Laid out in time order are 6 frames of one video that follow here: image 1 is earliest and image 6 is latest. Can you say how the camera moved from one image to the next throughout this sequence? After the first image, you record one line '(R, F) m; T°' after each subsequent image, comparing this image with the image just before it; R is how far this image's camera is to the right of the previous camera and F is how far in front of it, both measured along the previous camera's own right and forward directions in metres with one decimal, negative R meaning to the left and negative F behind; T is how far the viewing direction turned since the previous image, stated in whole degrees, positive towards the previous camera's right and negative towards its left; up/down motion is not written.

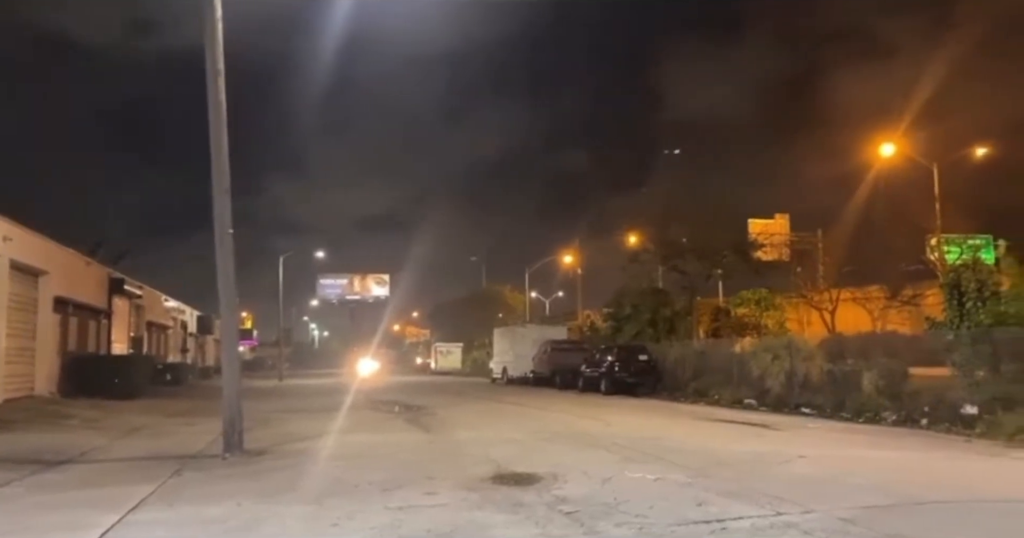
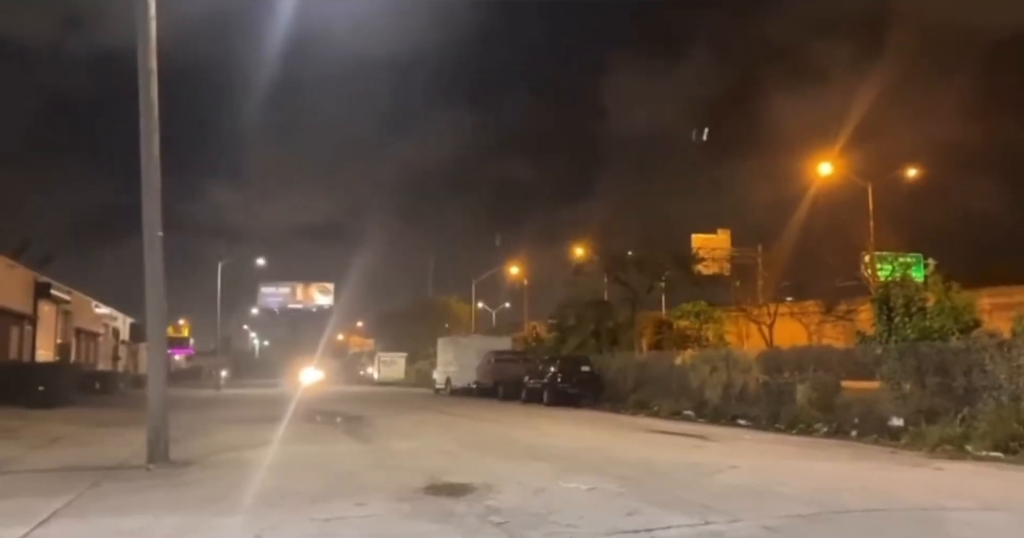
(+0.1, 0.0) m; +4°
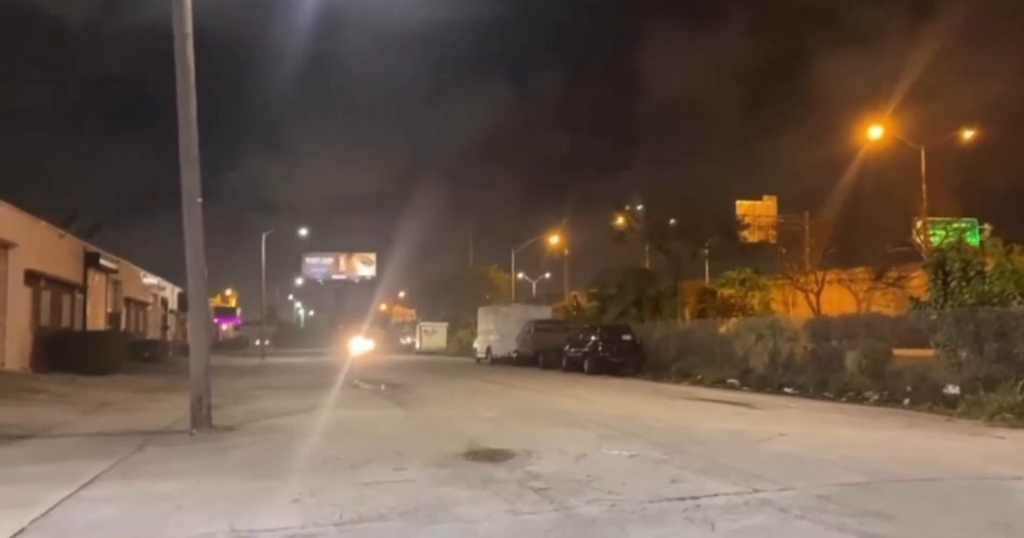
(0.0, +0.2) m; -3°
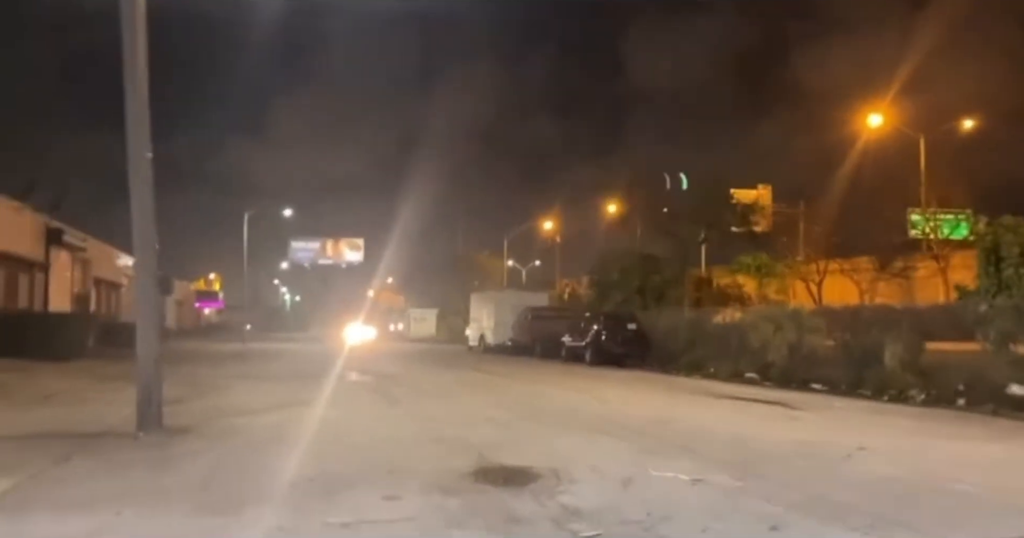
(-0.3, +1.9) m; +1°
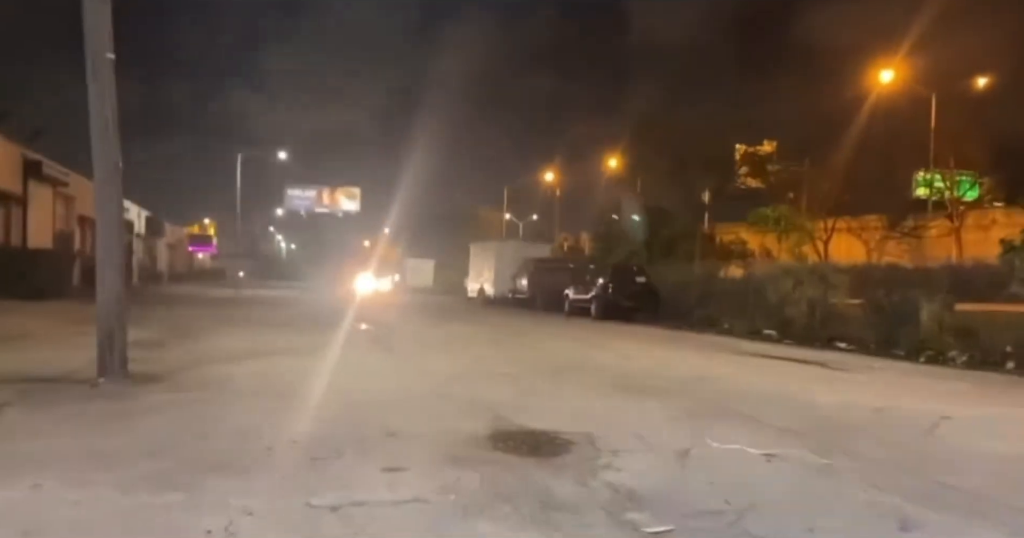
(-0.2, +1.3) m; 0°
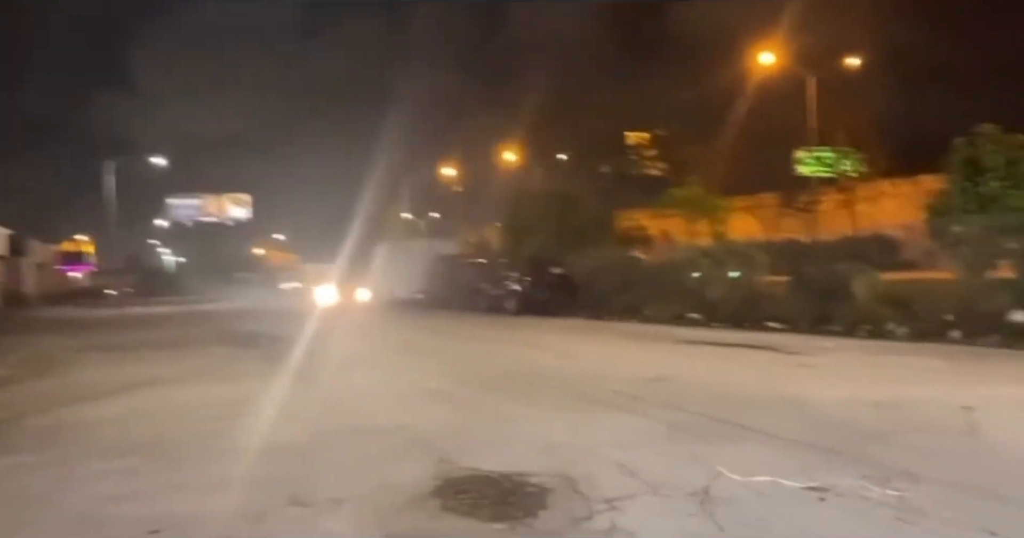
(-0.3, +1.4) m; +7°
